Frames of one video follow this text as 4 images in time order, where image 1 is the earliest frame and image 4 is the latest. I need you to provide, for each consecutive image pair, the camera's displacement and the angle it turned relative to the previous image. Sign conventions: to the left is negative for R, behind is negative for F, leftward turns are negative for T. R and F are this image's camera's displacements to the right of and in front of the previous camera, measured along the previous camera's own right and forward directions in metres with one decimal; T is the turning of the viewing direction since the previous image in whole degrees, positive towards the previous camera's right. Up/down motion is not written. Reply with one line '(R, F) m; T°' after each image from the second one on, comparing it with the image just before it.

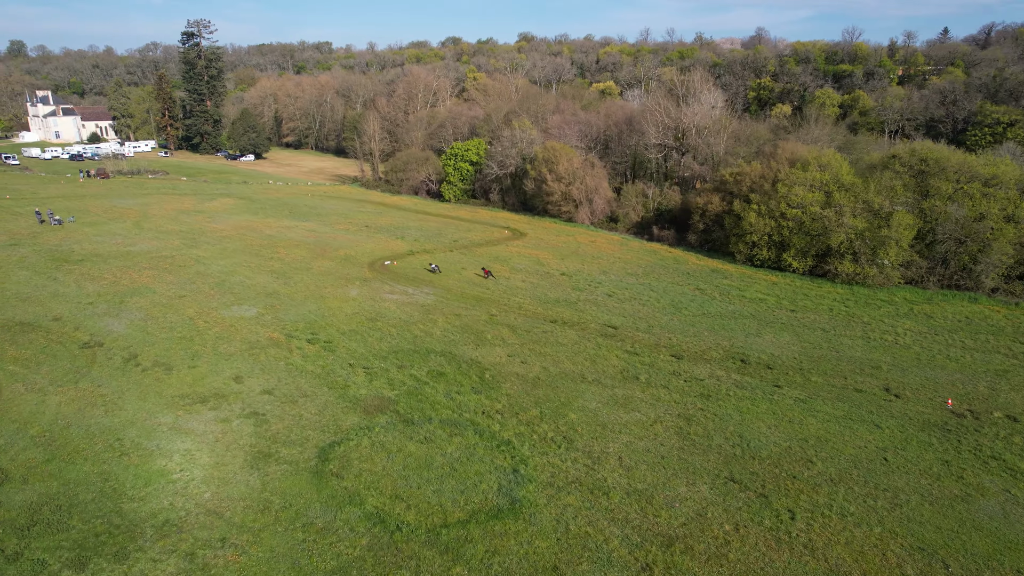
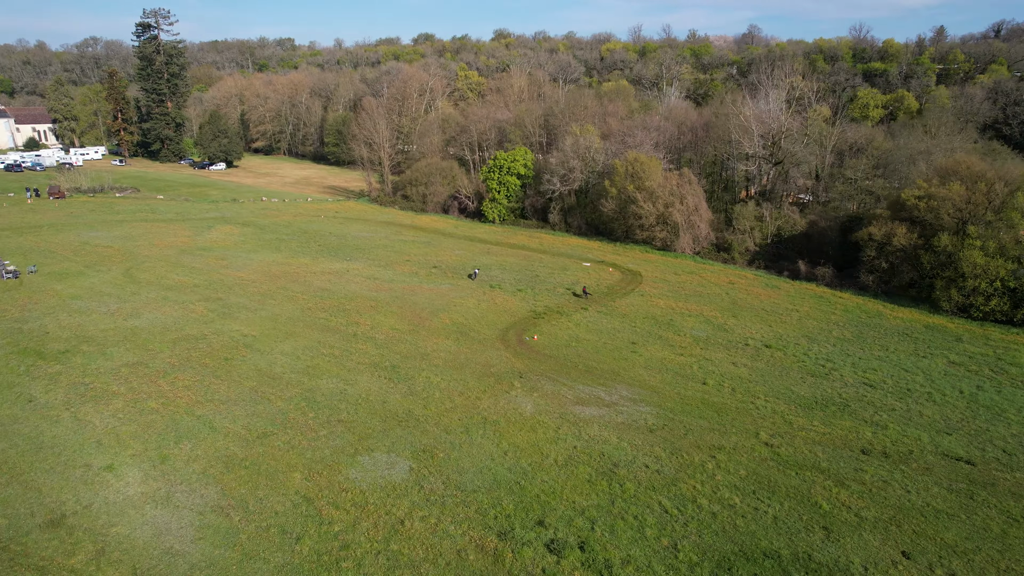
(-8.9, +11.6) m; +4°
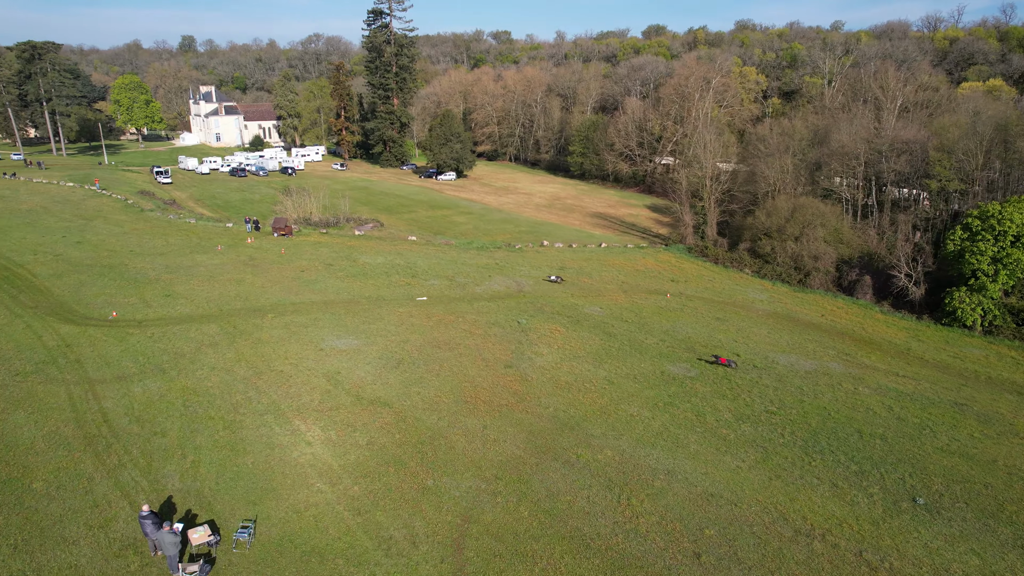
(-14.8, +20.8) m; -13°
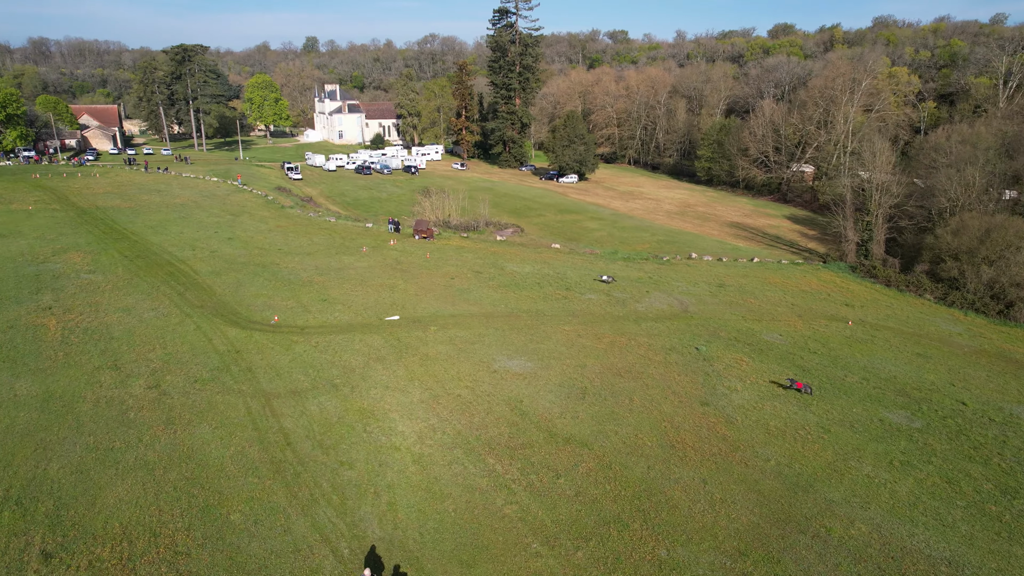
(-3.0, +2.0) m; -8°
